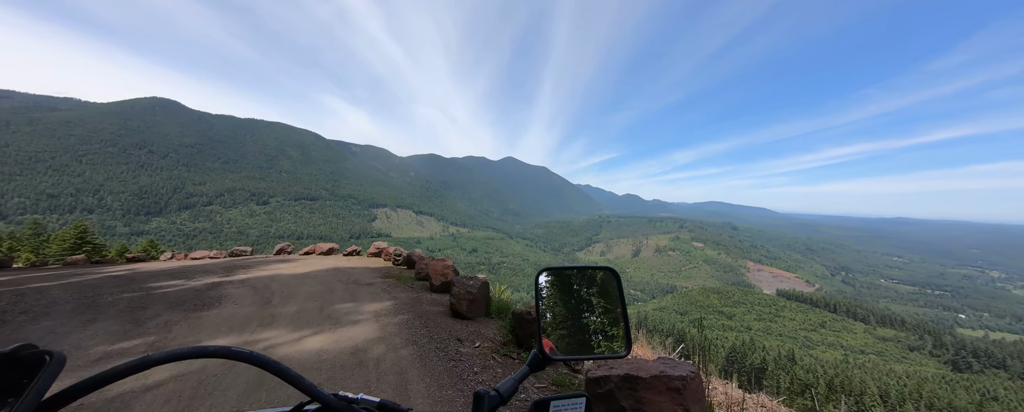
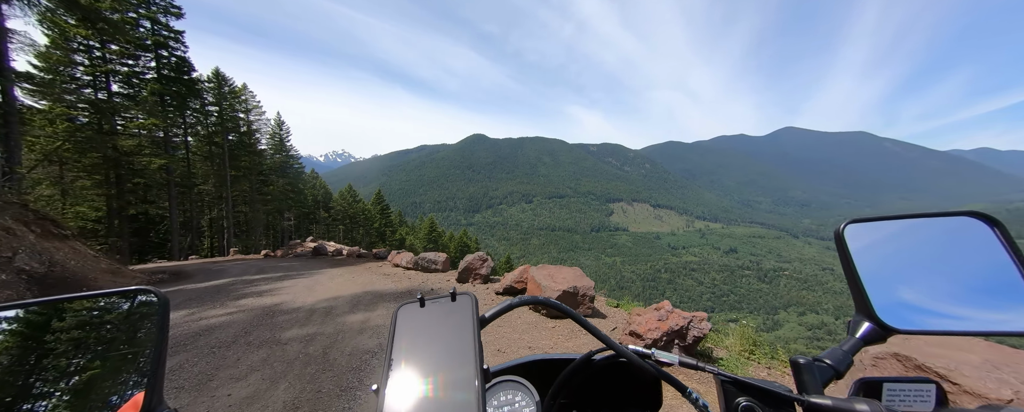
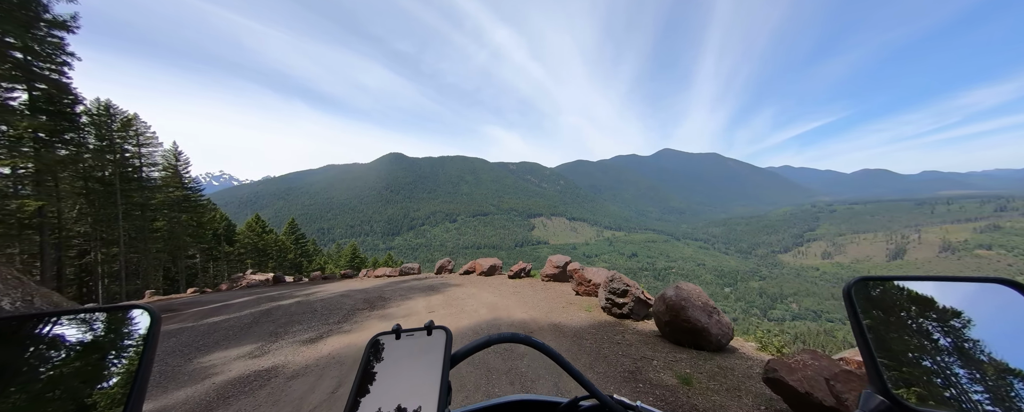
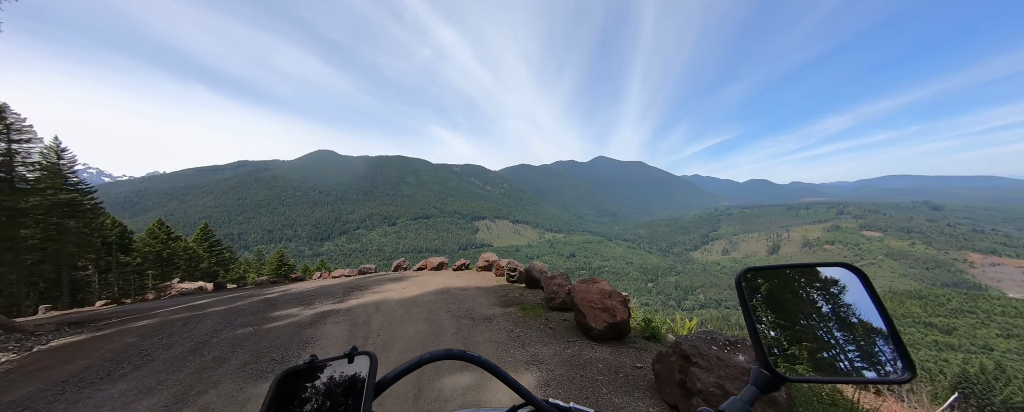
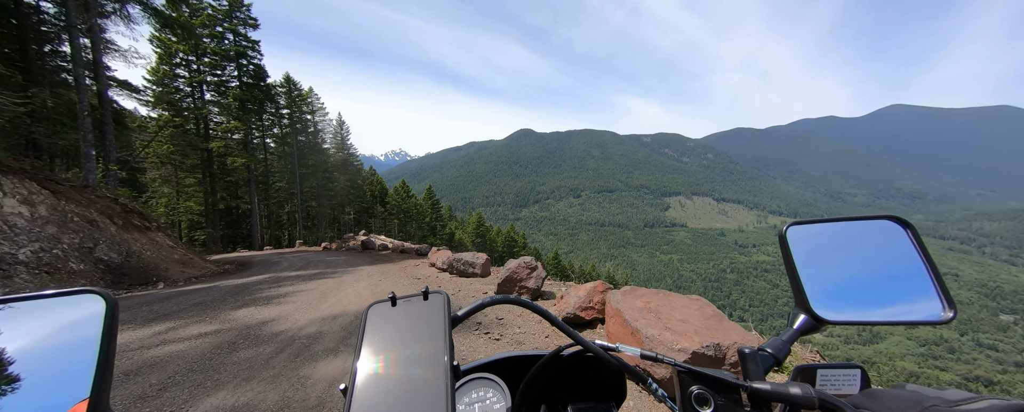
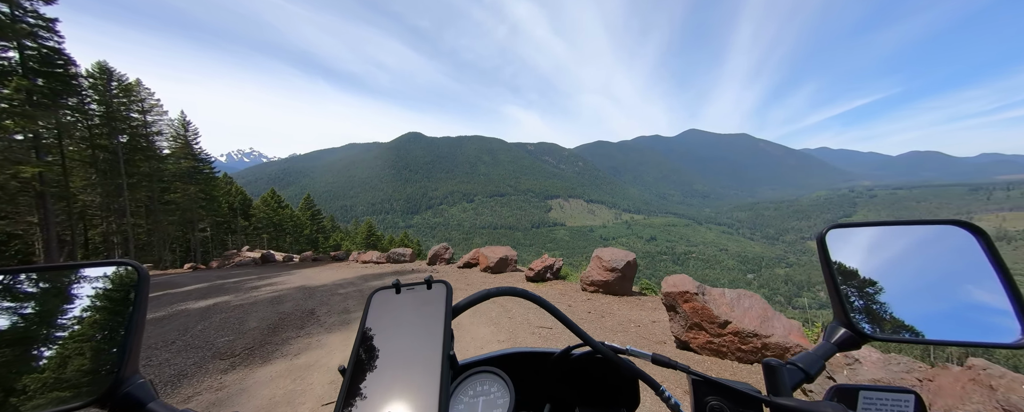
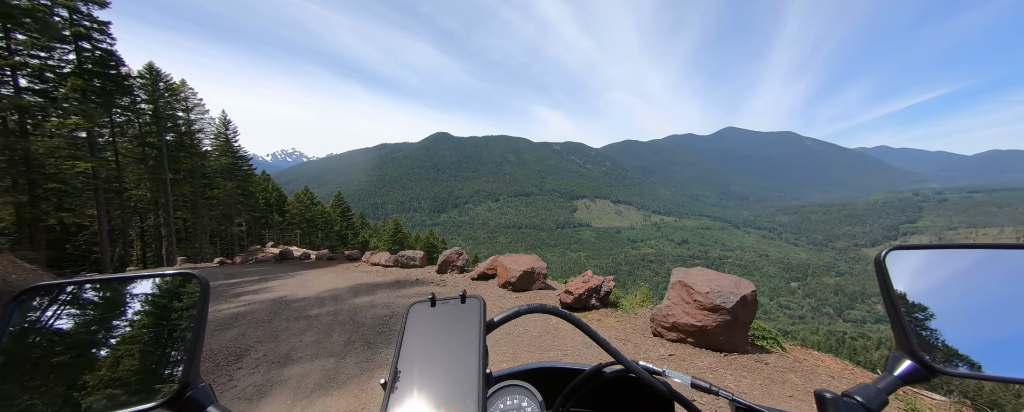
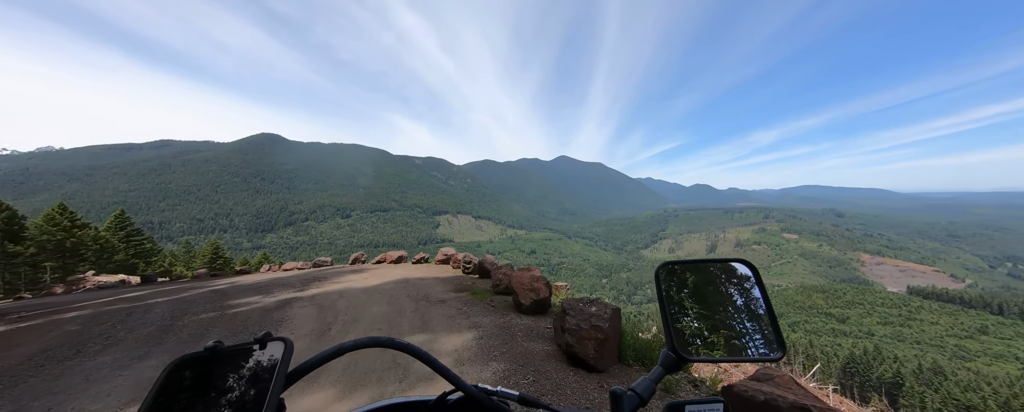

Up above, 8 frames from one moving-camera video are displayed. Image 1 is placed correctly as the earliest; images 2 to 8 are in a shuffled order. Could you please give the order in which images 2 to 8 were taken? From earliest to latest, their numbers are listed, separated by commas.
8, 4, 3, 6, 7, 2, 5
